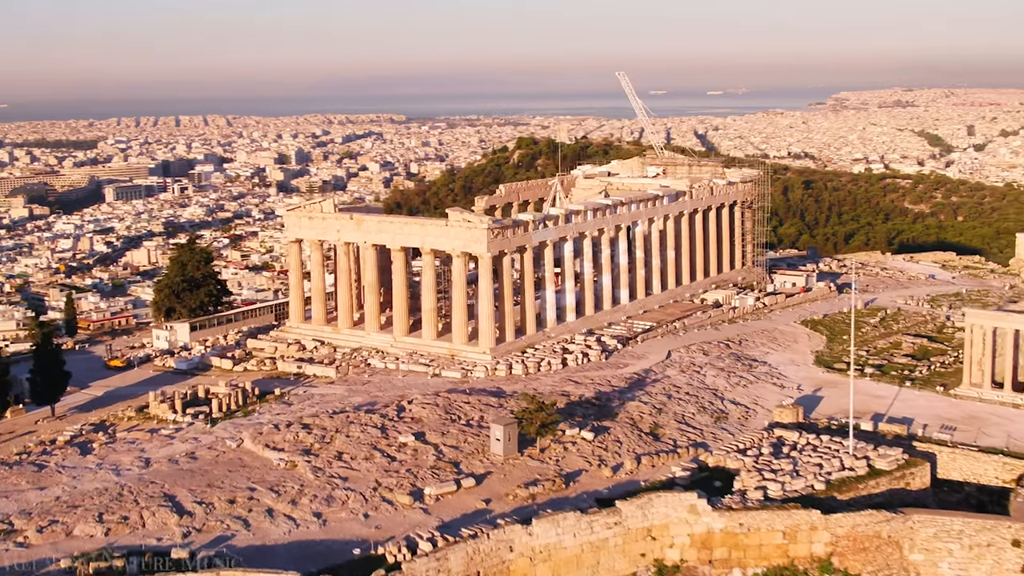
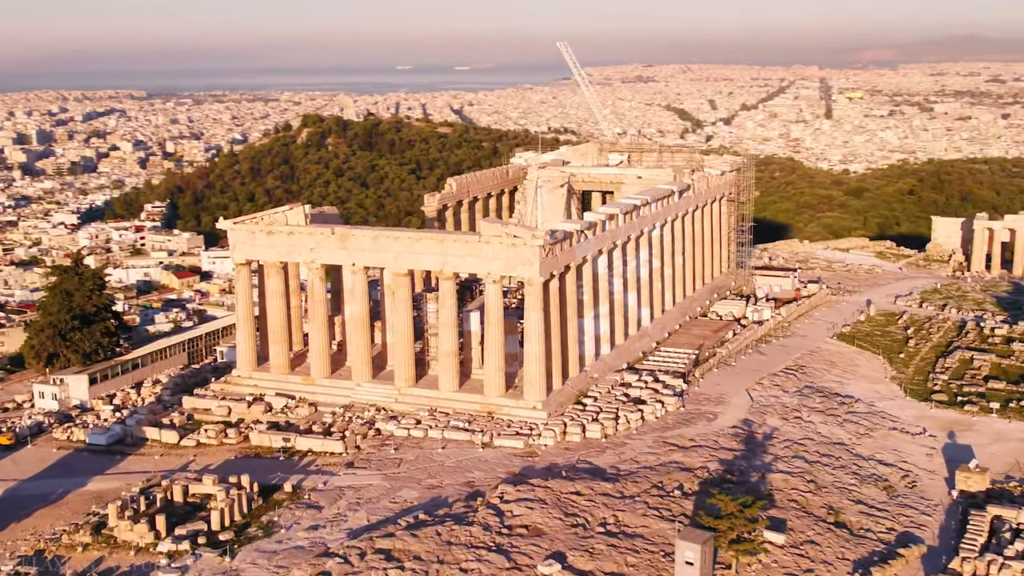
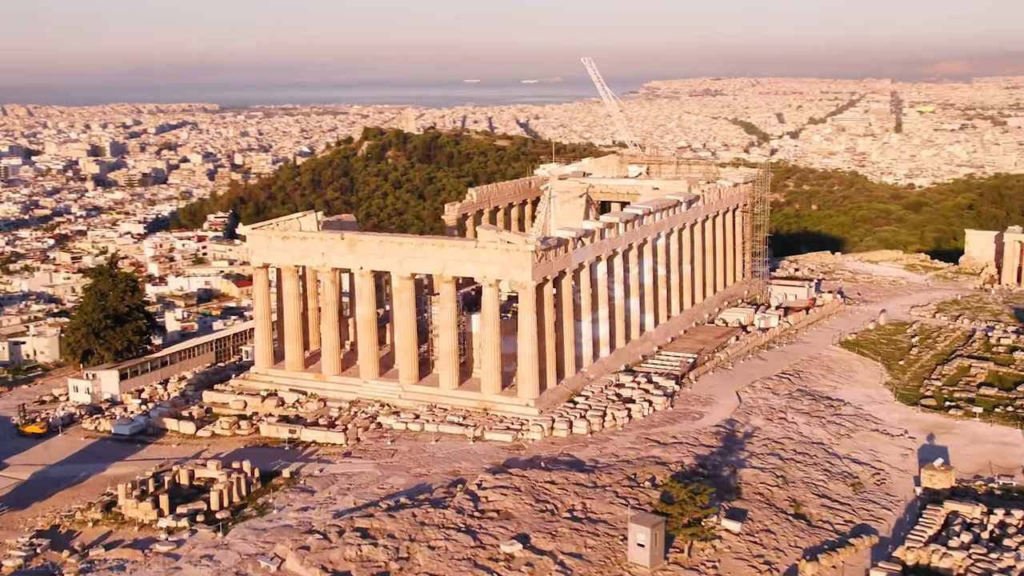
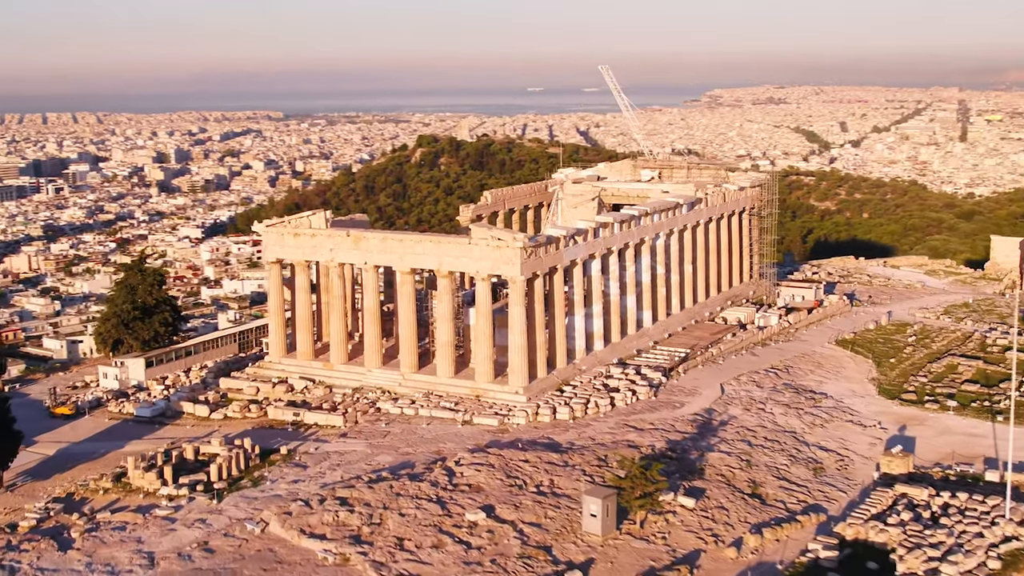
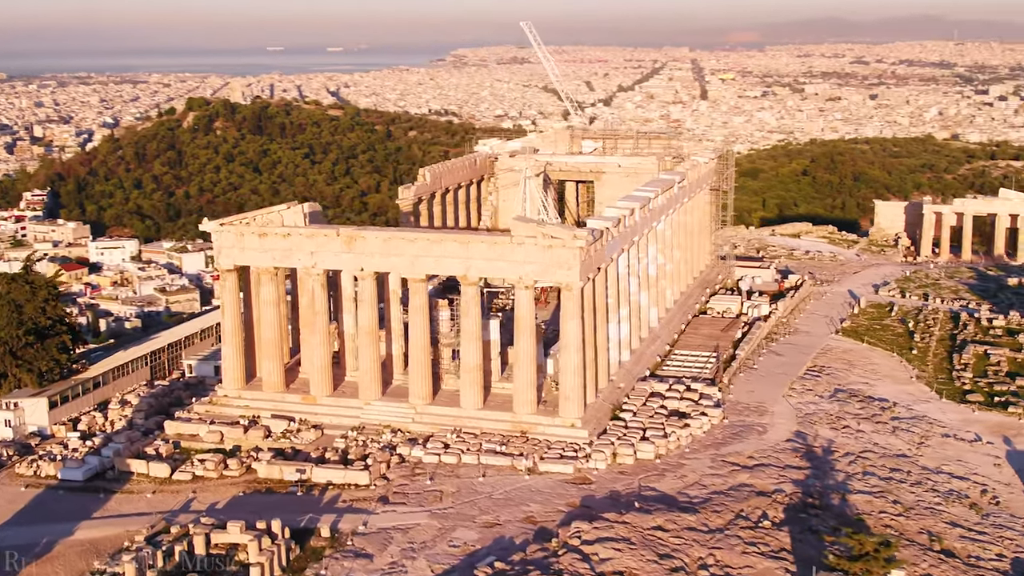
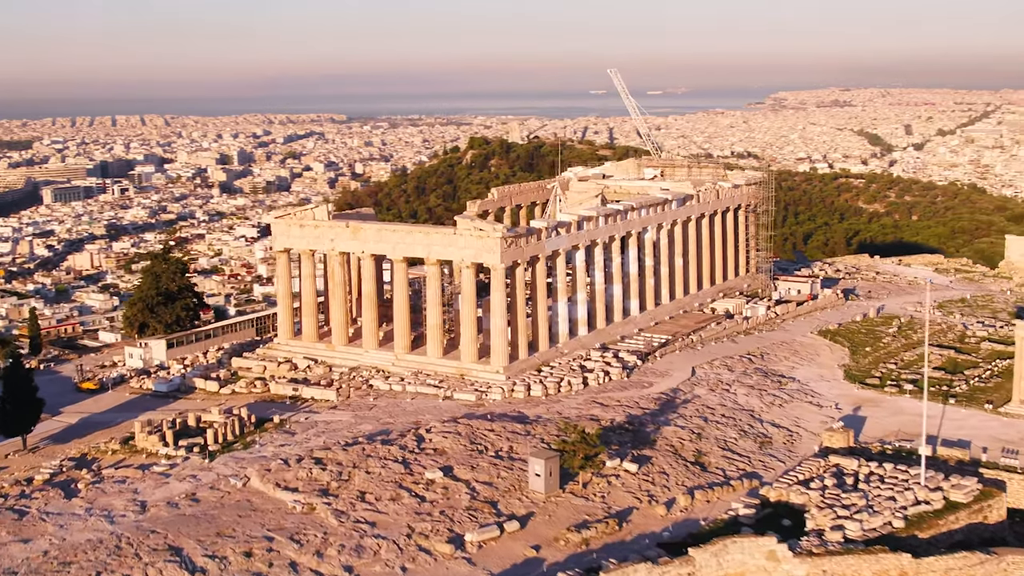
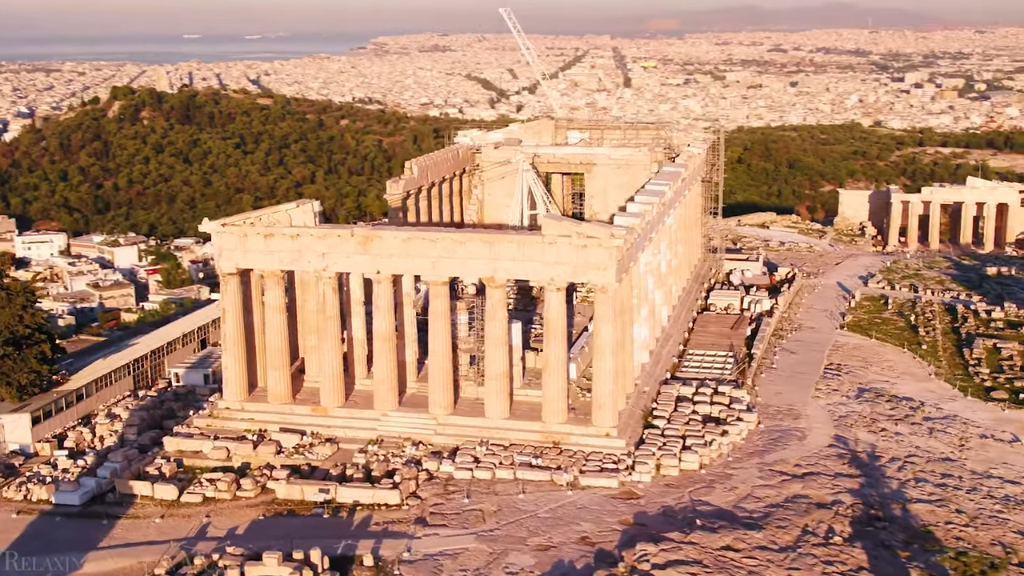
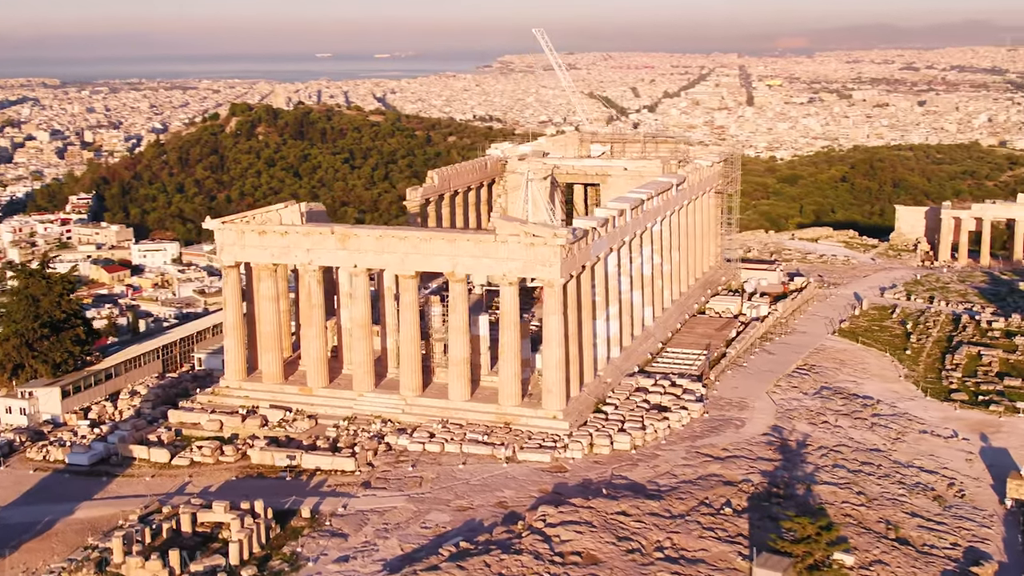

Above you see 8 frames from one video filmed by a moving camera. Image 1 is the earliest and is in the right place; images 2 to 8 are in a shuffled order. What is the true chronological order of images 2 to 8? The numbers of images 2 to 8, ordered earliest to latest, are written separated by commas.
6, 4, 3, 2, 8, 5, 7
